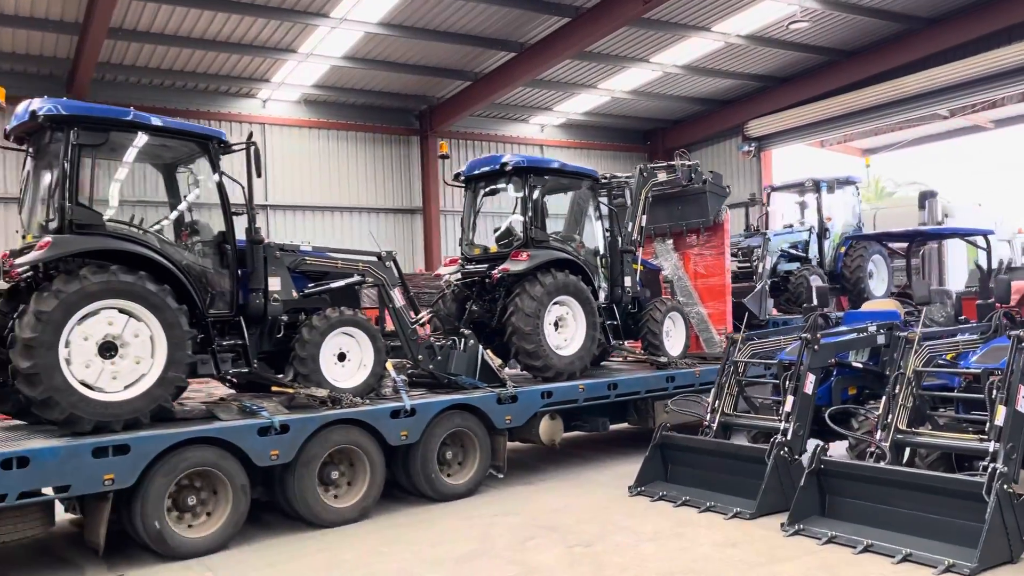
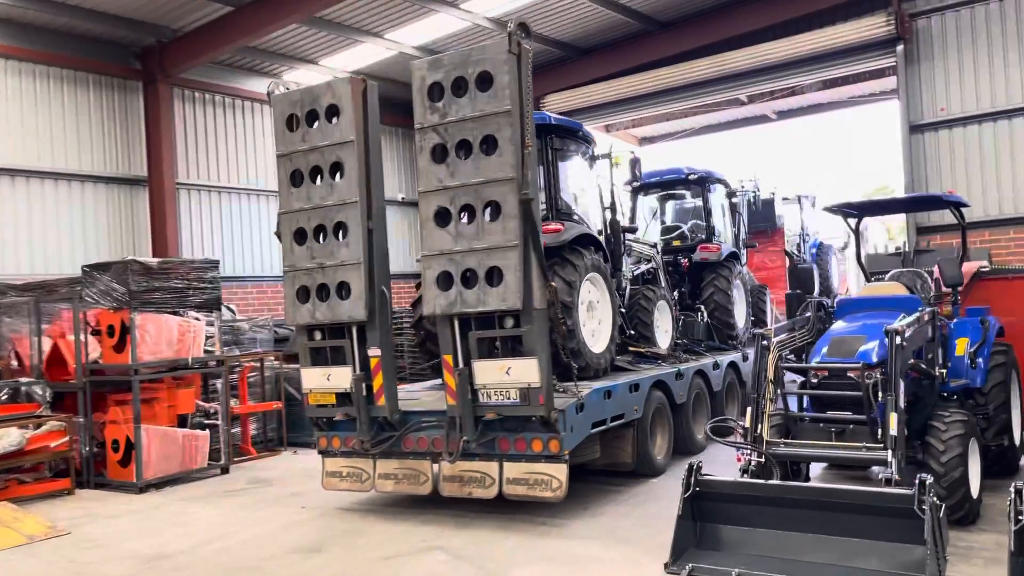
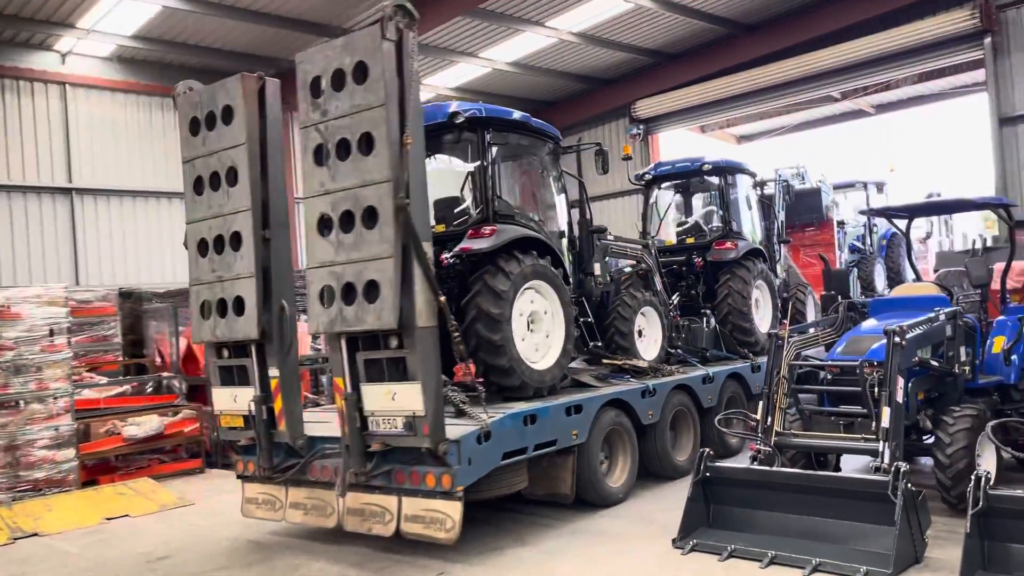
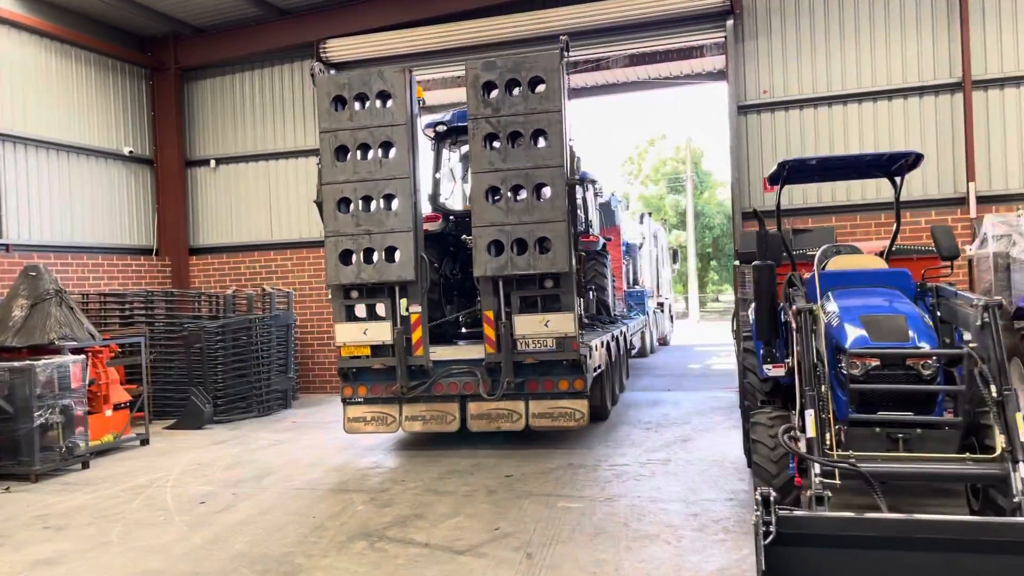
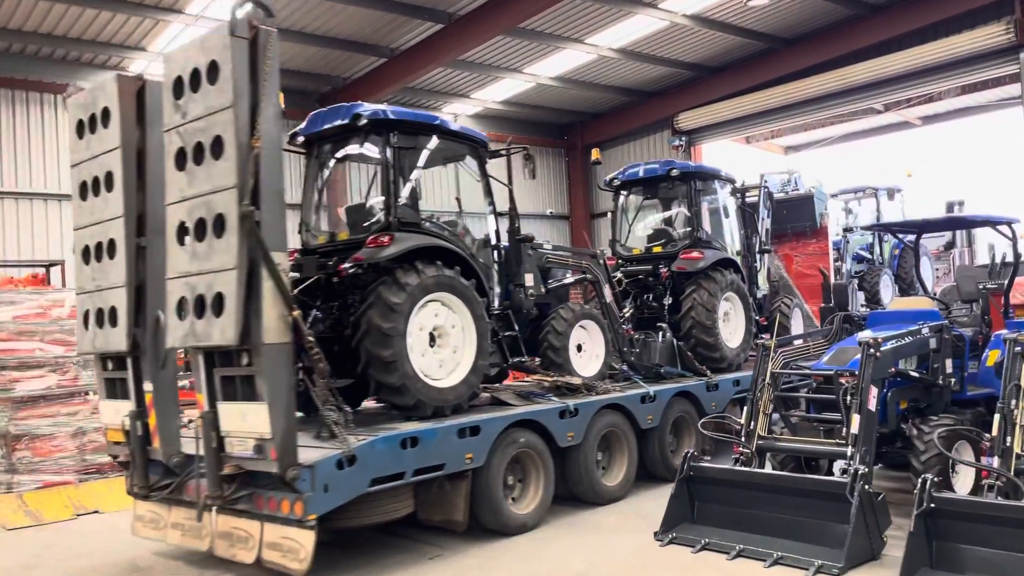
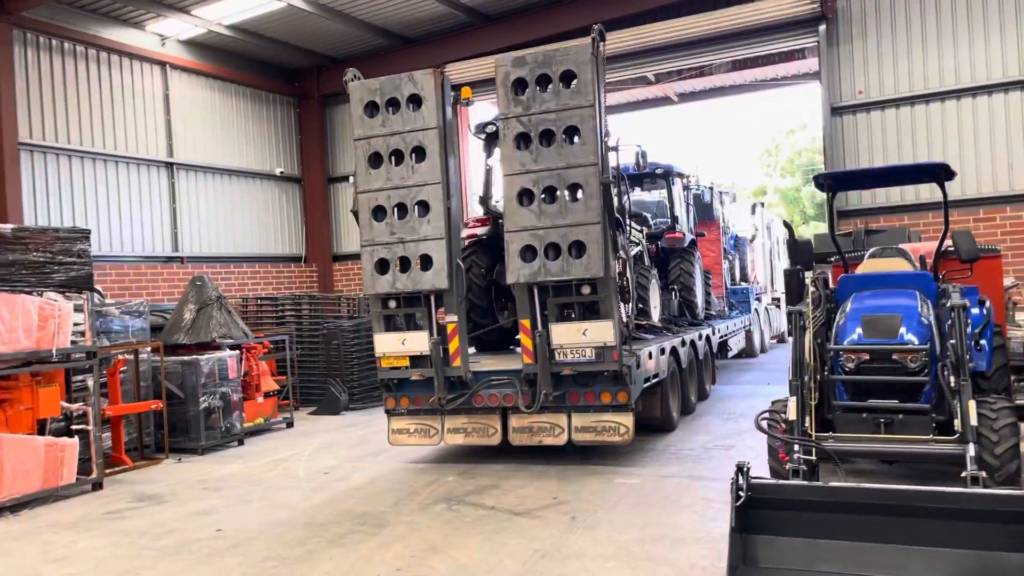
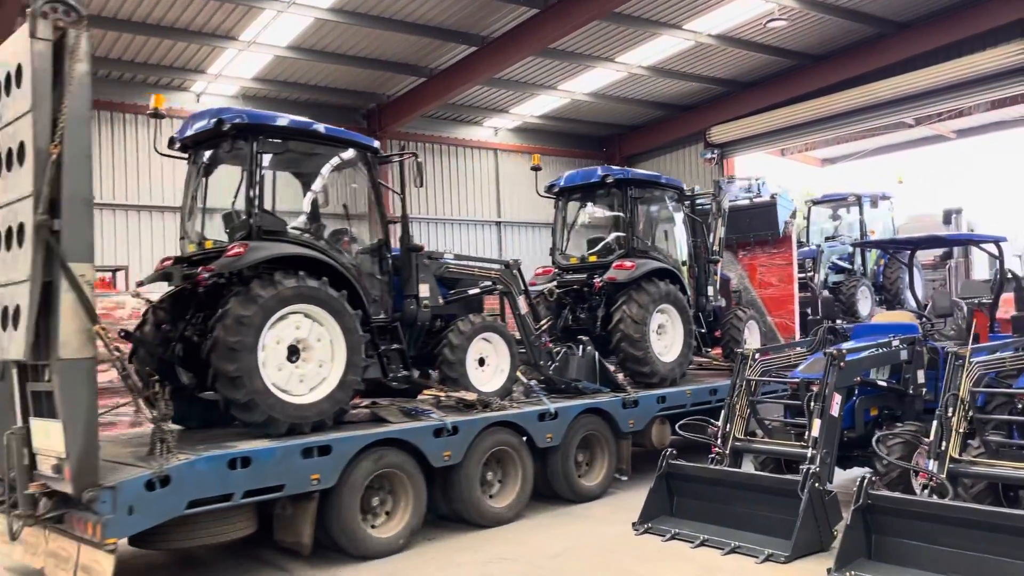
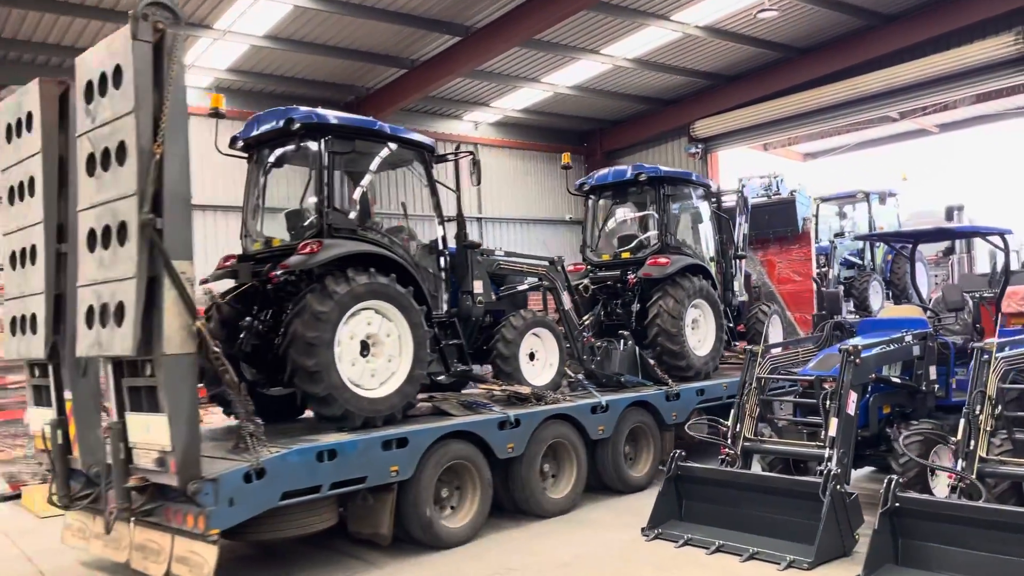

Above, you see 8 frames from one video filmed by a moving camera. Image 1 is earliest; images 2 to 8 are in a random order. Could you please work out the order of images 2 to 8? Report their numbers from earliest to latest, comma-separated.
7, 8, 5, 3, 2, 6, 4
